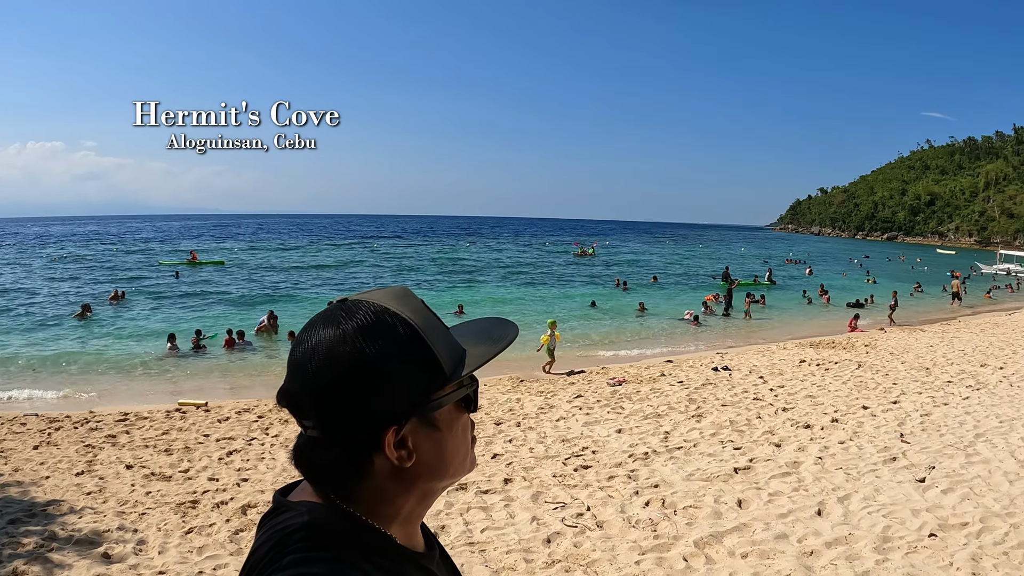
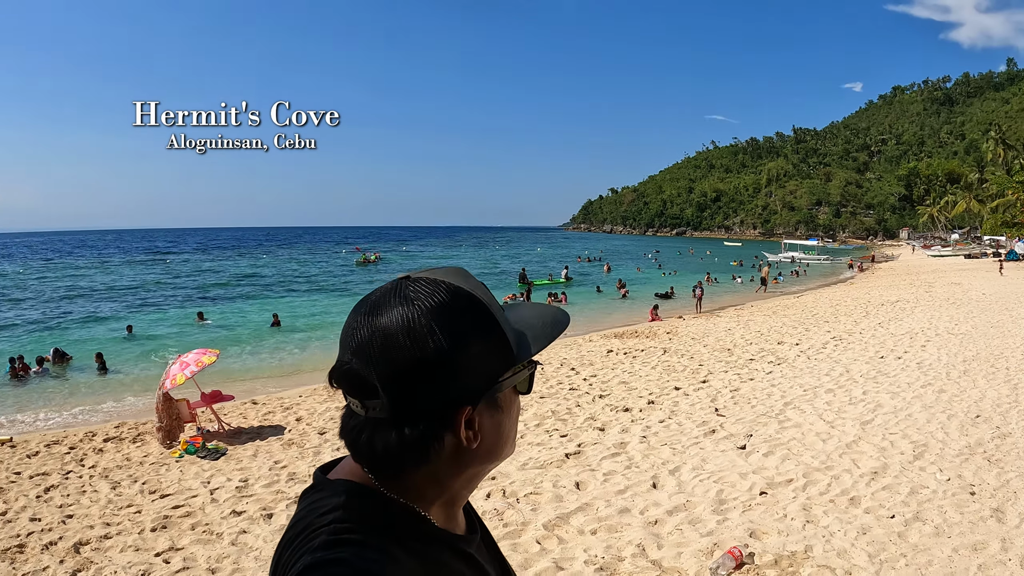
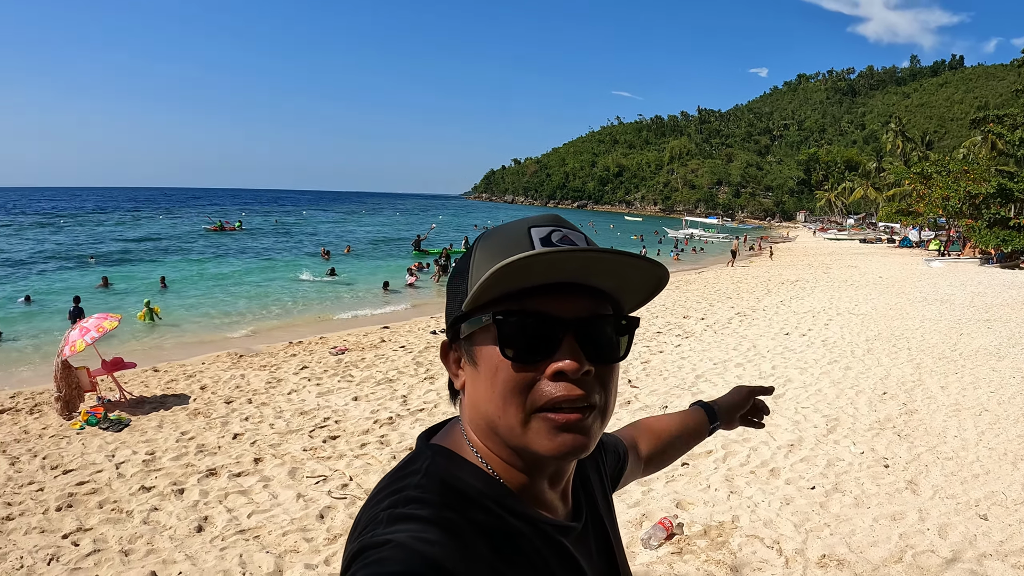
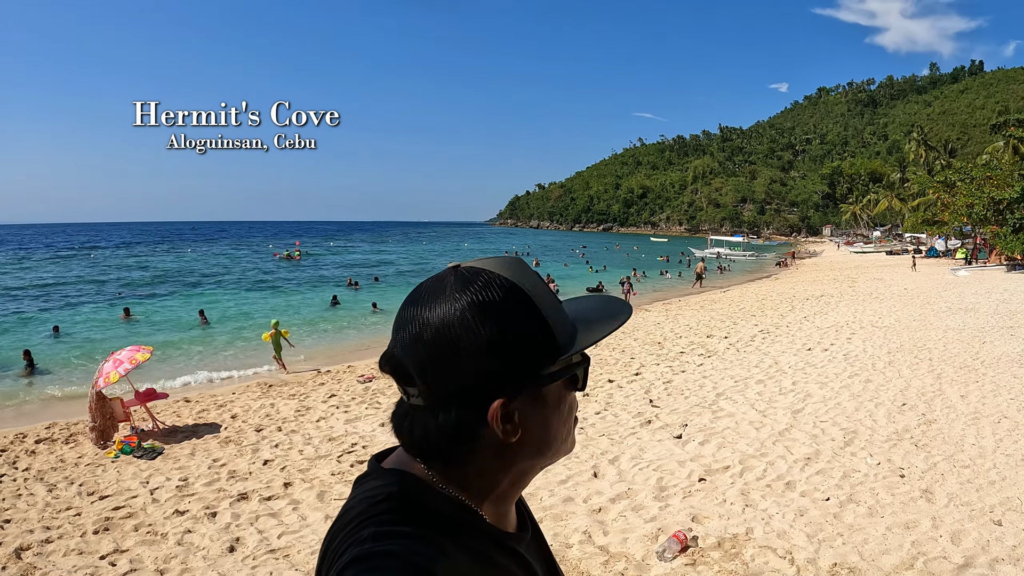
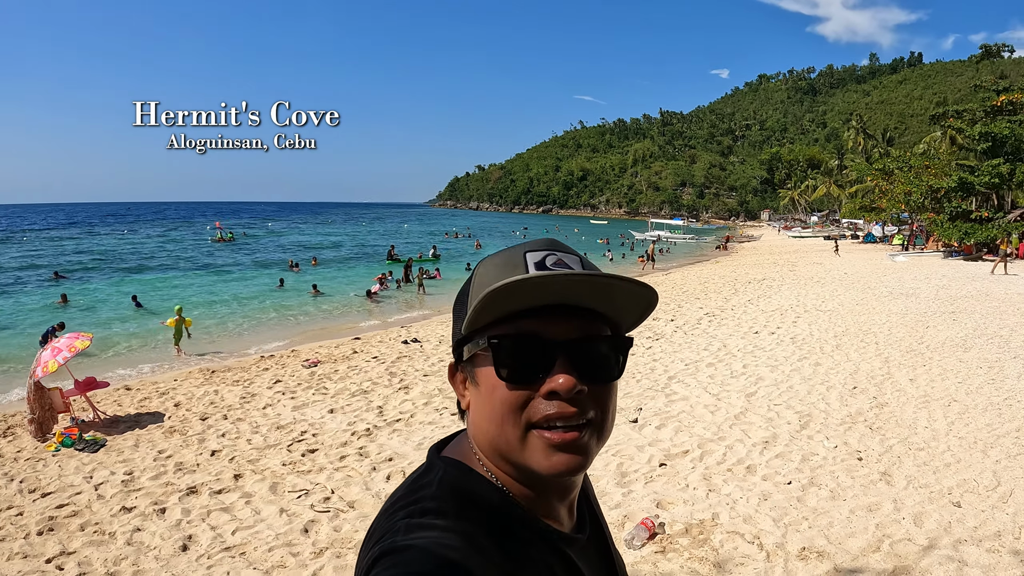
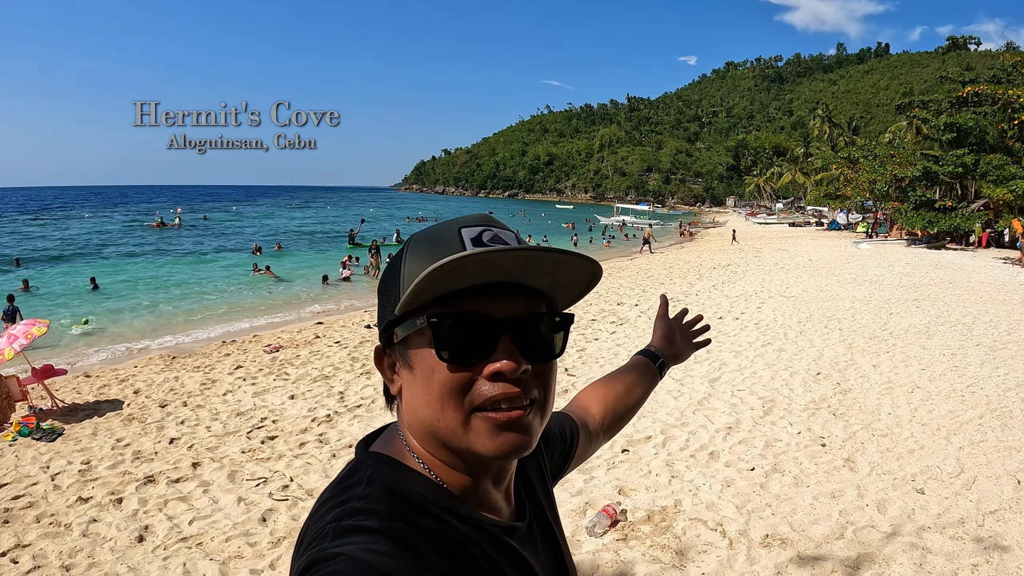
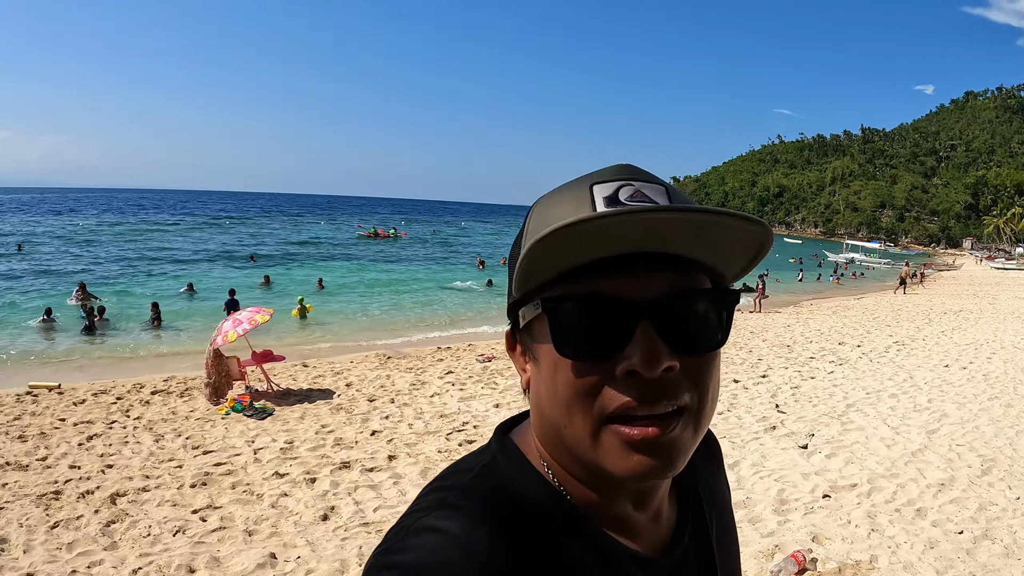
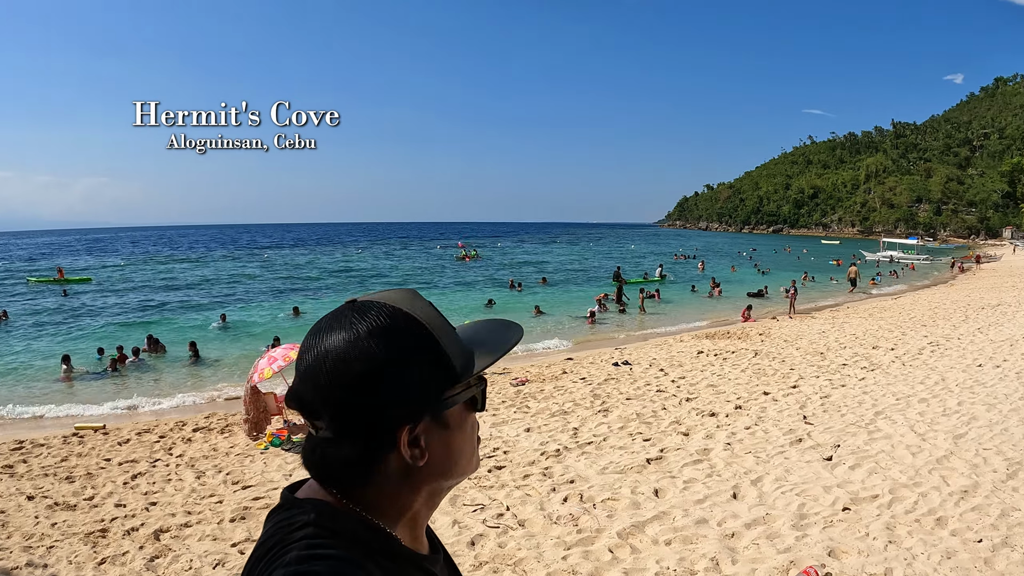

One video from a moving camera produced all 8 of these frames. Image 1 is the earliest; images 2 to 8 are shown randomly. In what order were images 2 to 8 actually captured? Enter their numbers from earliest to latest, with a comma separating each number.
8, 2, 4, 5, 6, 3, 7
